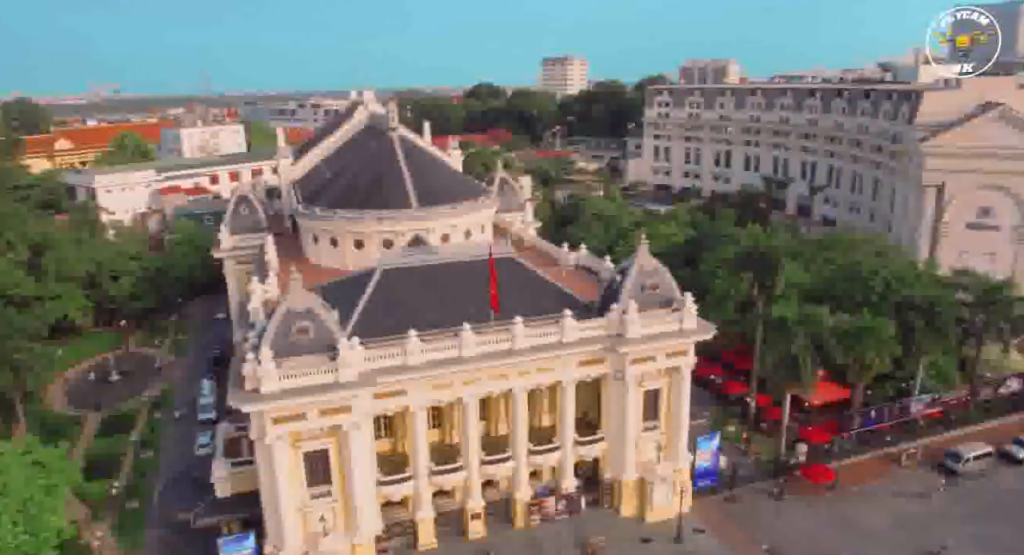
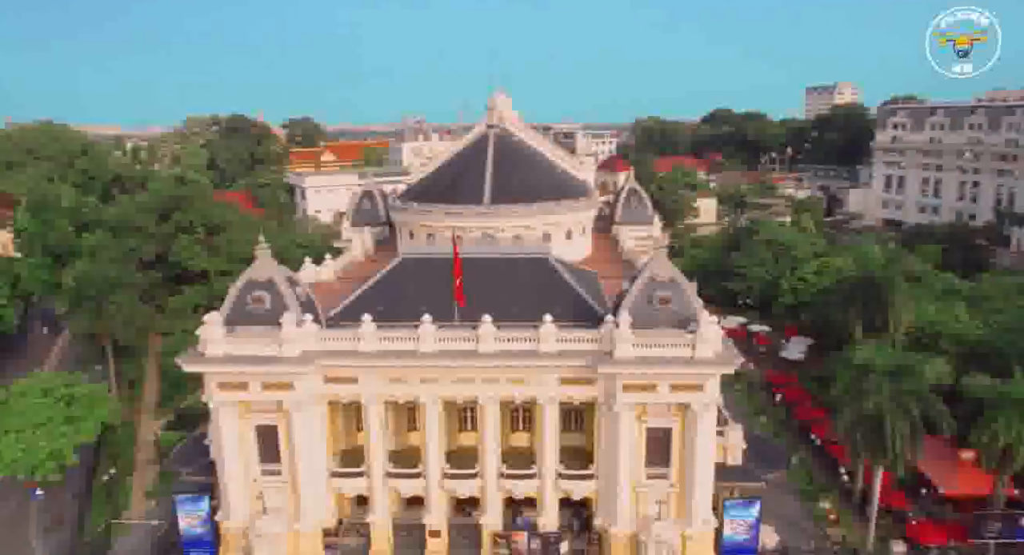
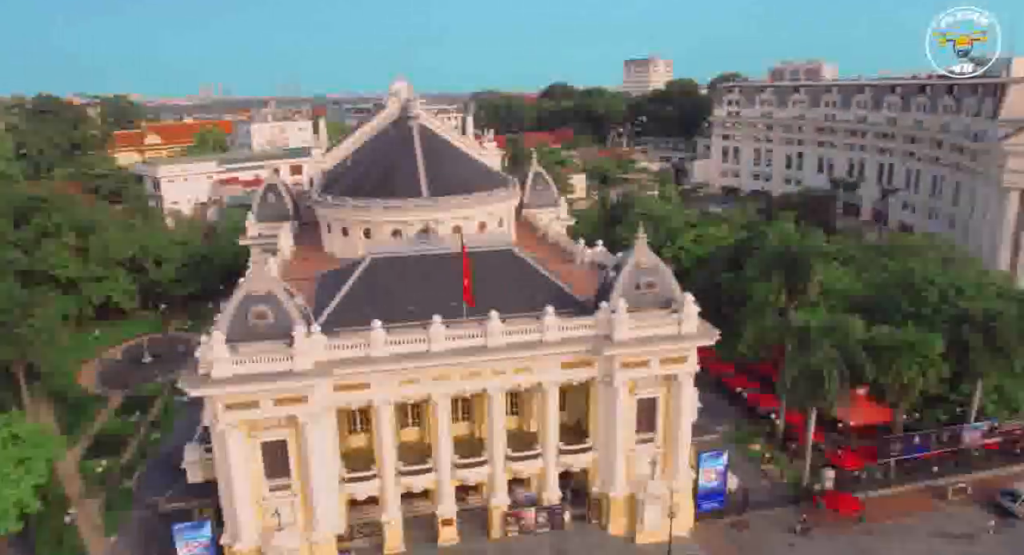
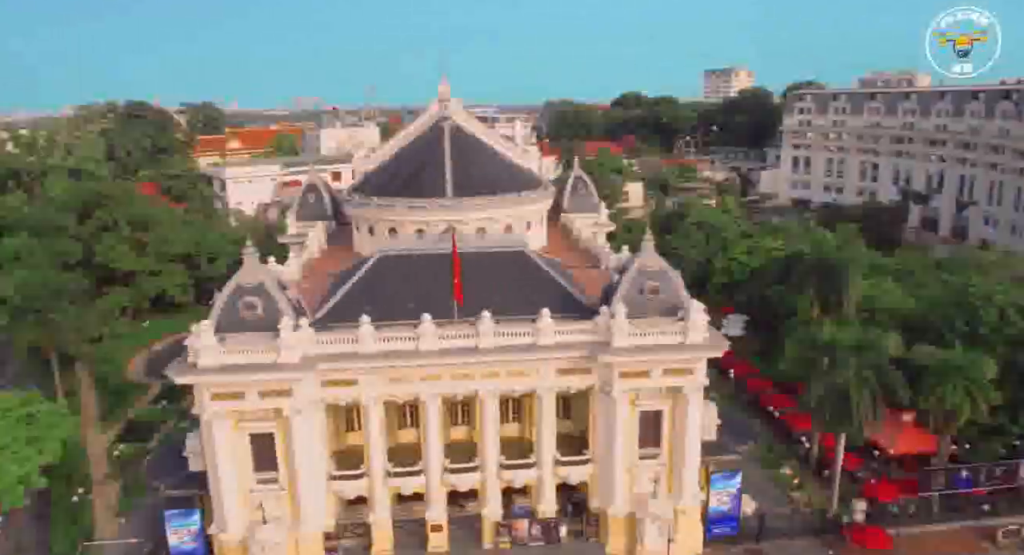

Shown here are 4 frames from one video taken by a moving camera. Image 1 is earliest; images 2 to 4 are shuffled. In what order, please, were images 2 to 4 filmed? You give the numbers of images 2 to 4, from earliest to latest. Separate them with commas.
3, 4, 2
